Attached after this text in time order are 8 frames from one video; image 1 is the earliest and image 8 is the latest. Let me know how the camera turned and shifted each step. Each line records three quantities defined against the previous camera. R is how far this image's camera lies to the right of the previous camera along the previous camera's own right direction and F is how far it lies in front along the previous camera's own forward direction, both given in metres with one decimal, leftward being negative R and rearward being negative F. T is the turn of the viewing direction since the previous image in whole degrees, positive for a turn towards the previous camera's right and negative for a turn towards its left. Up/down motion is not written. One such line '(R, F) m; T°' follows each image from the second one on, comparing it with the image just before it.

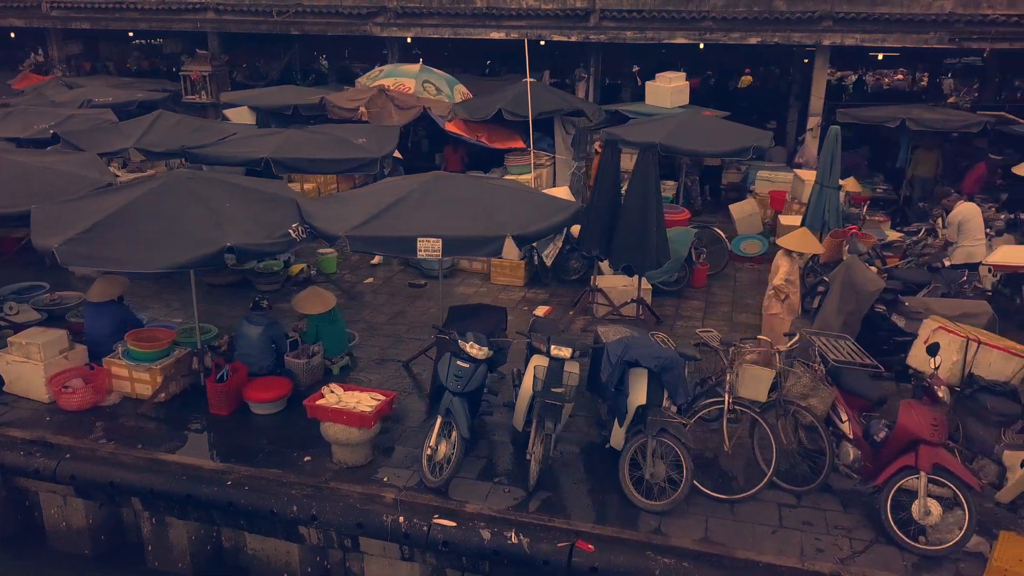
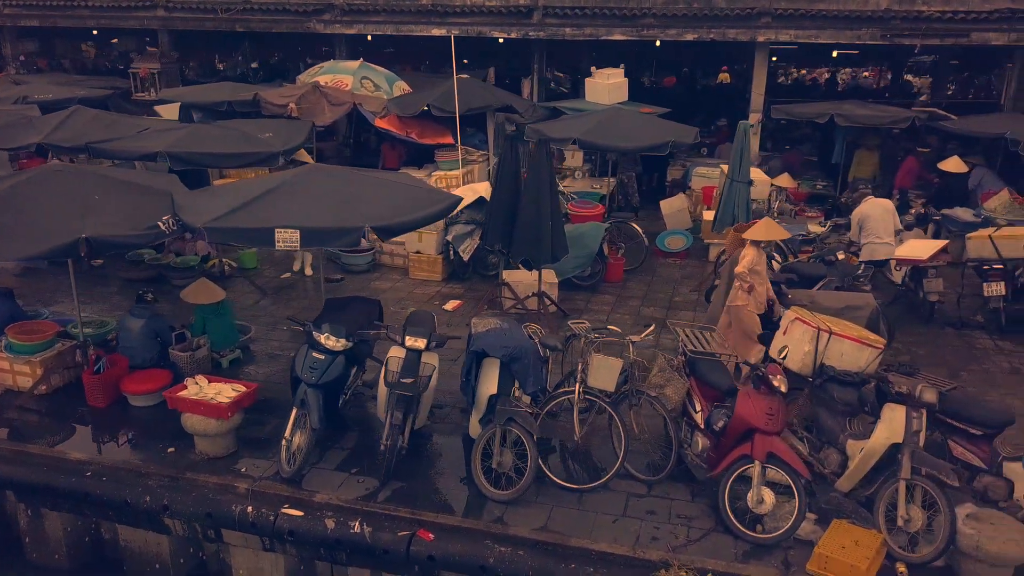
(+1.1, 0.0) m; 0°
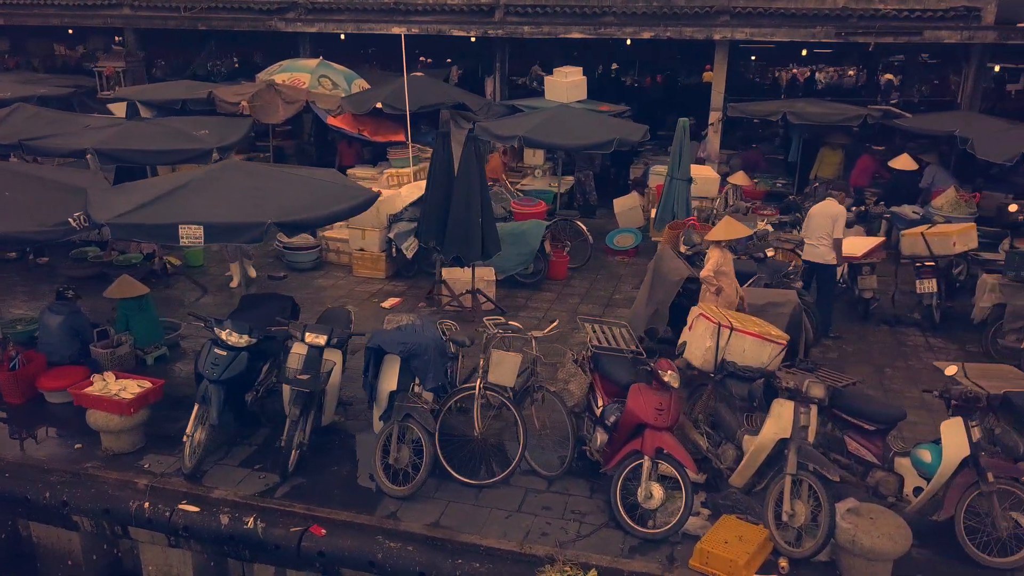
(+0.8, 0.0) m; 0°
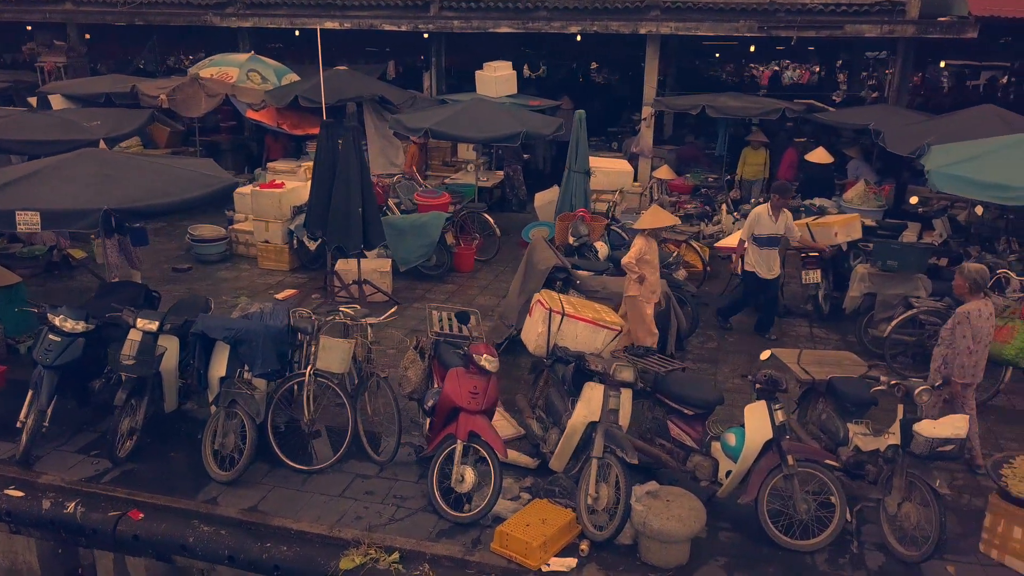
(+1.3, 0.0) m; 0°
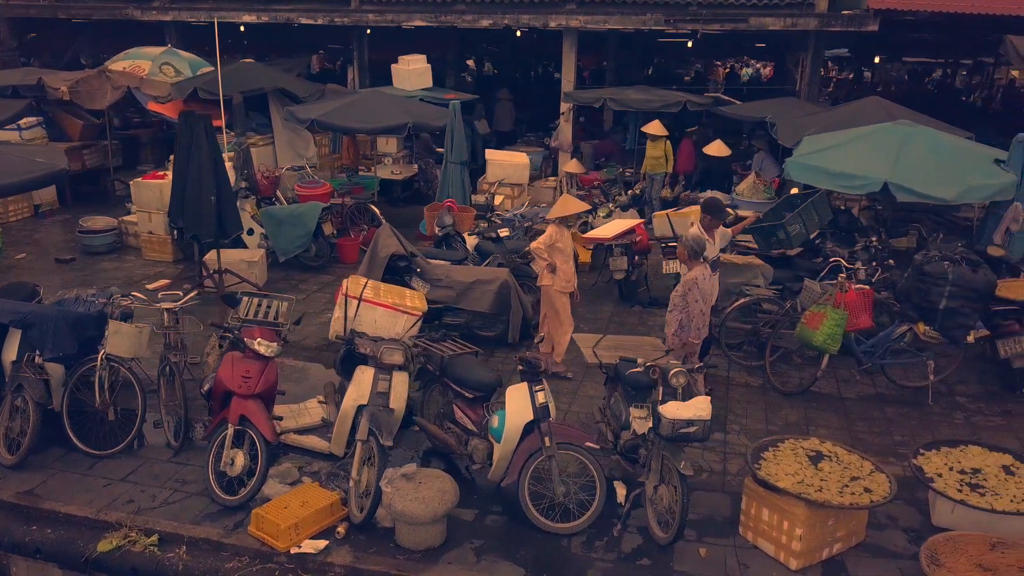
(+1.6, 0.0) m; 0°
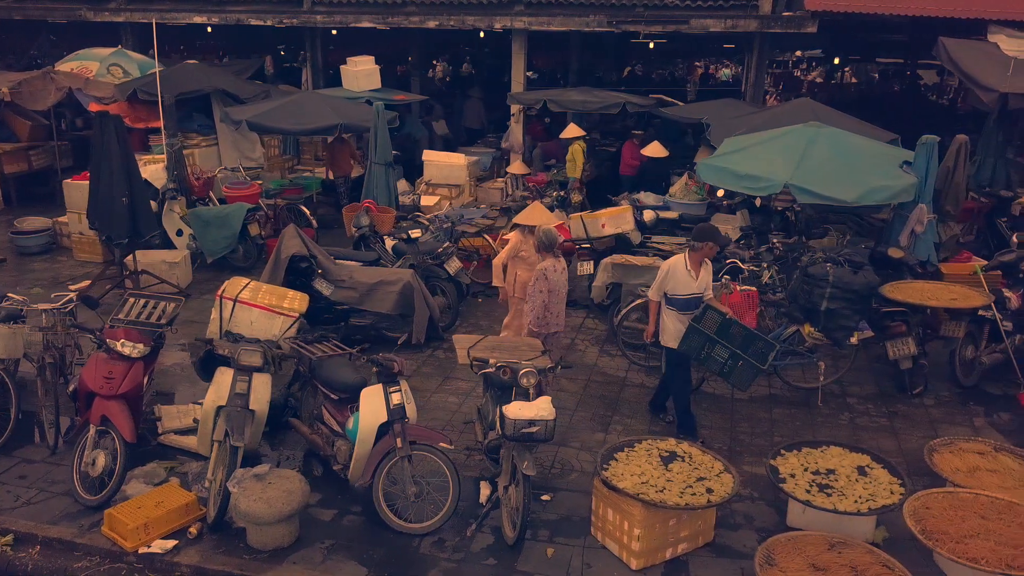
(+1.0, 0.0) m; 0°
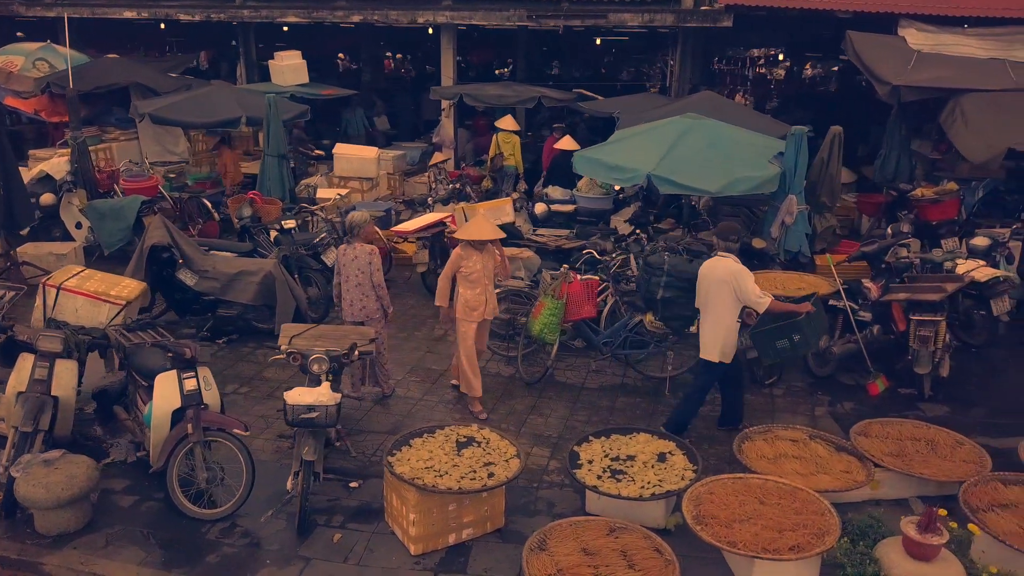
(+1.3, 0.0) m; 0°
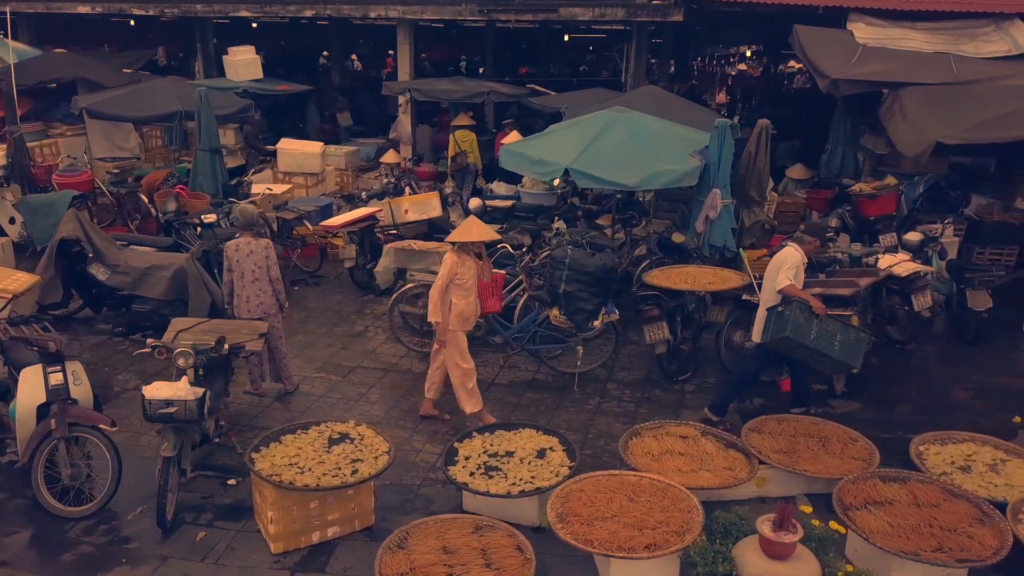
(+0.8, +0.1) m; 0°
